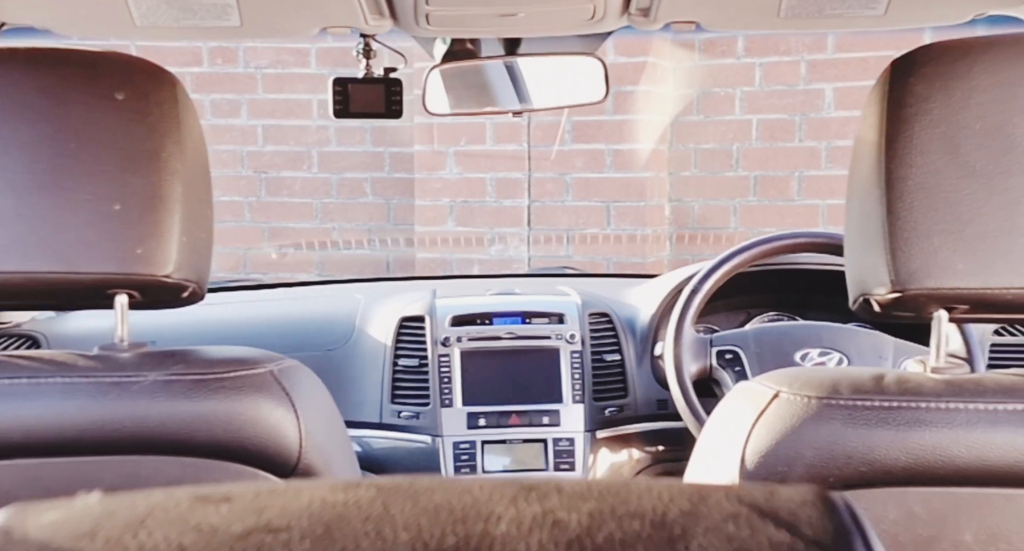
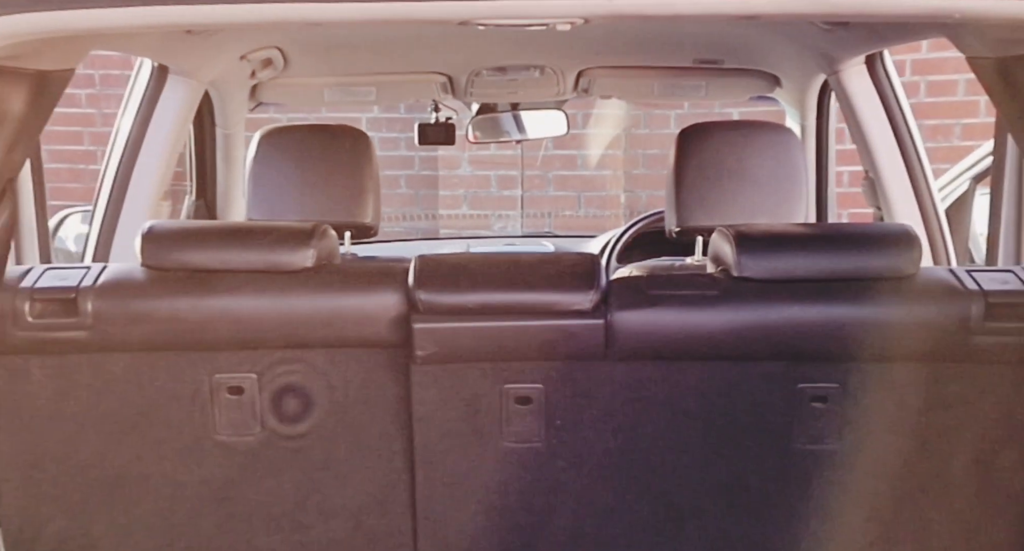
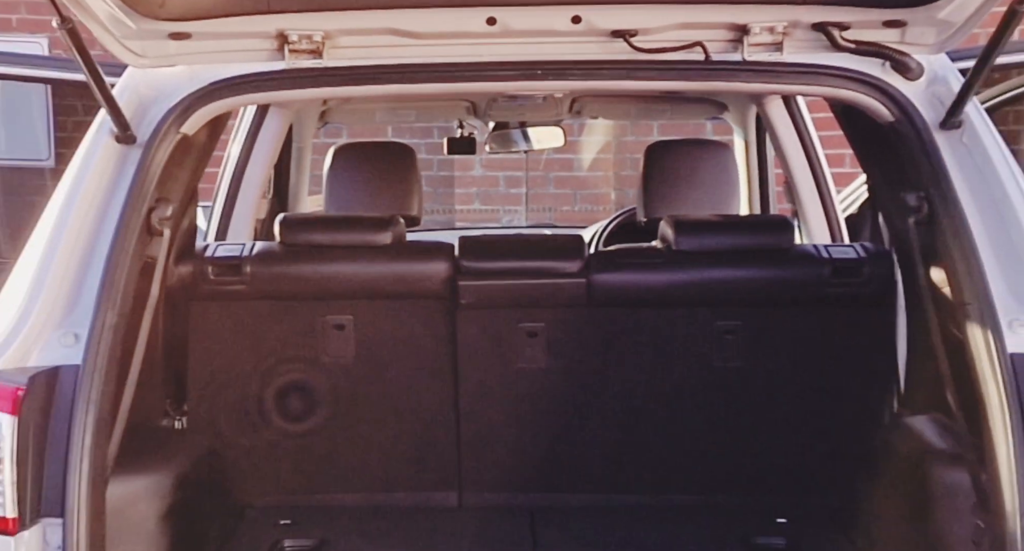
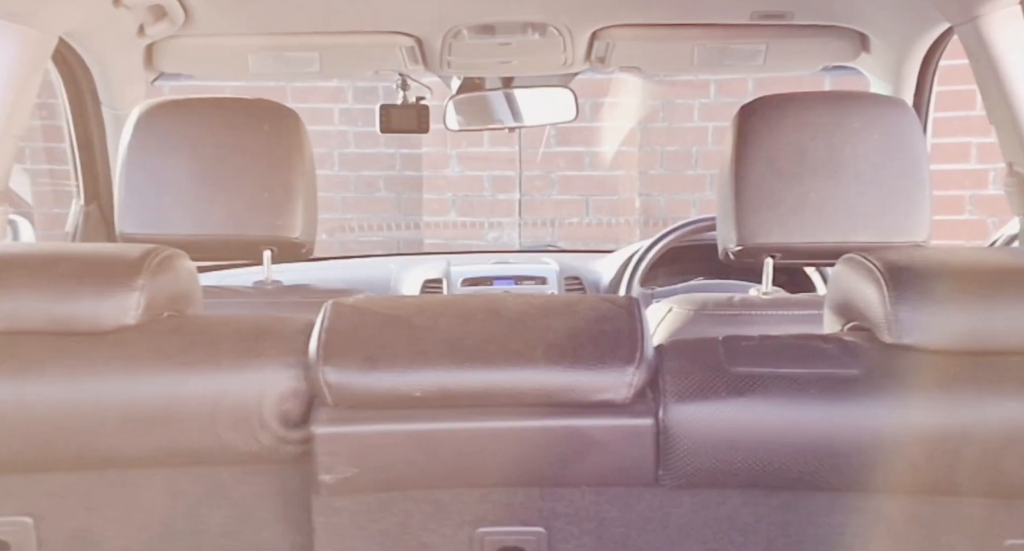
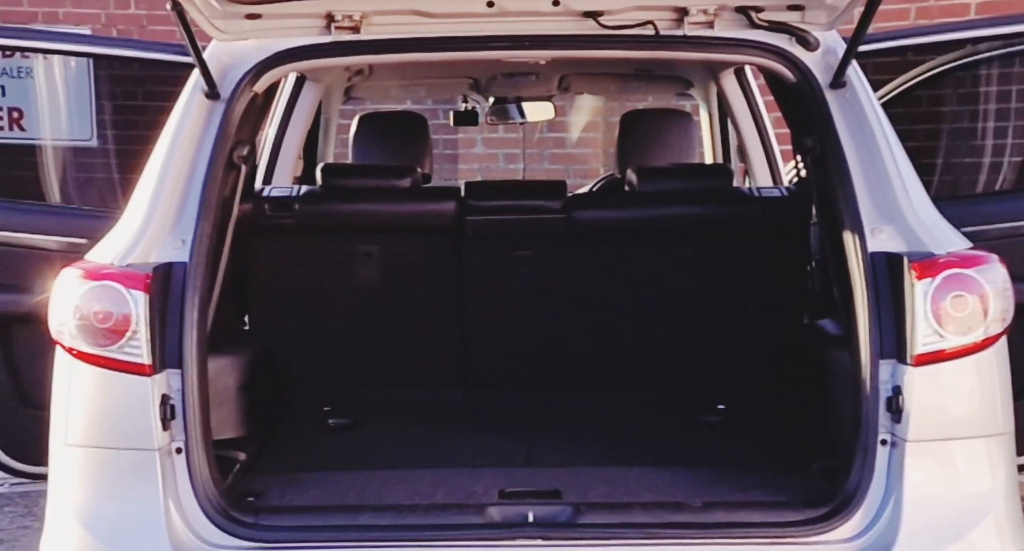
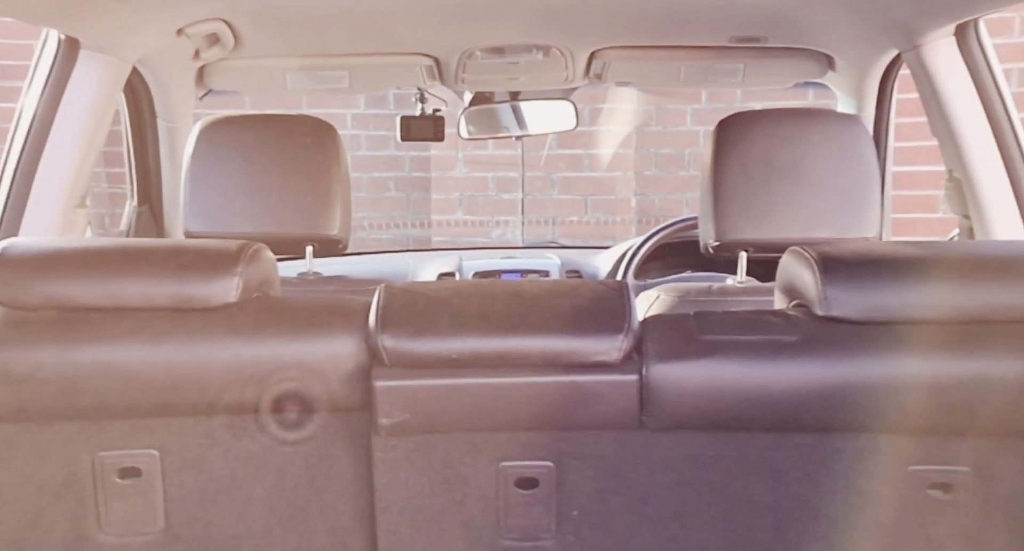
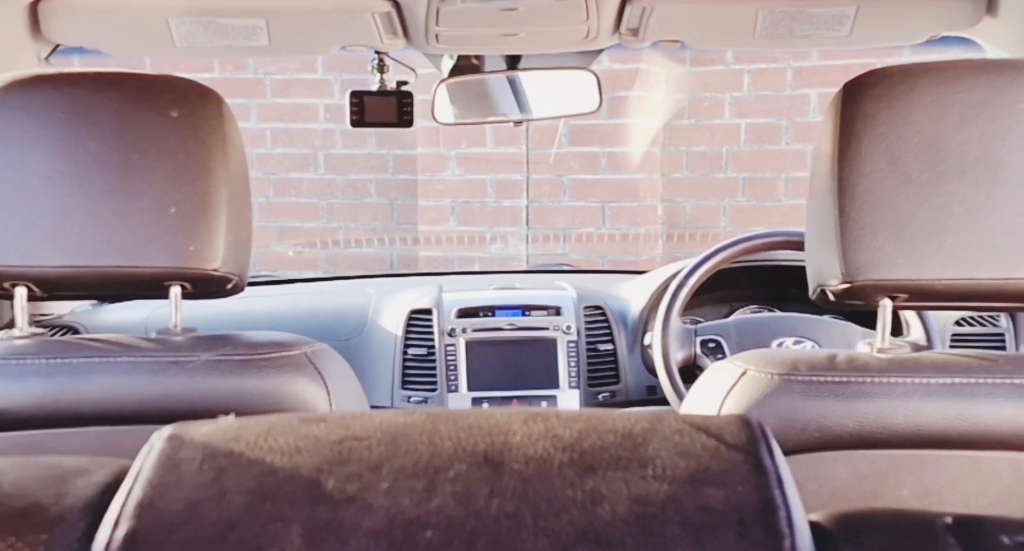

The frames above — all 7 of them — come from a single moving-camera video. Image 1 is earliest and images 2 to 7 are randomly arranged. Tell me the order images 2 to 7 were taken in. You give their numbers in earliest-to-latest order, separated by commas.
7, 4, 6, 2, 3, 5
